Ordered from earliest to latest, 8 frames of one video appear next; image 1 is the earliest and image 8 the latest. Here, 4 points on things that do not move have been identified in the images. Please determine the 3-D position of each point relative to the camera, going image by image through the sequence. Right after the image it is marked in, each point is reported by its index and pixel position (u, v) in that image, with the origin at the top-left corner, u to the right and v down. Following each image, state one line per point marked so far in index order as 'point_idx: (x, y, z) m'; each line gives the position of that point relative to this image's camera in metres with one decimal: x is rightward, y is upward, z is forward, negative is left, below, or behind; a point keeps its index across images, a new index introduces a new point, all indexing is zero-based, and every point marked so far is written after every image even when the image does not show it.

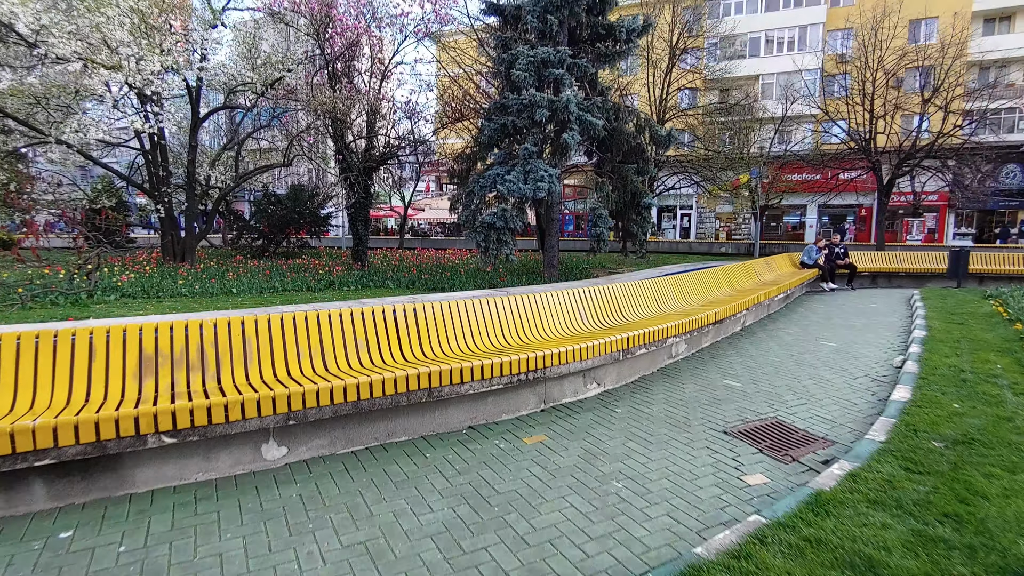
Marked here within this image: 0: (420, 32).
0: (-2.4, +6.8, +14.4) m
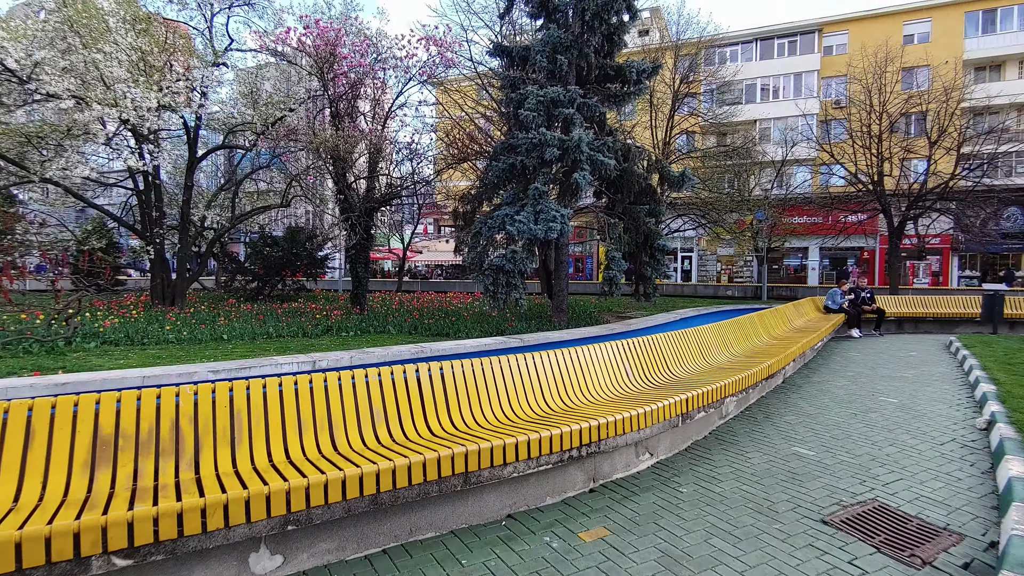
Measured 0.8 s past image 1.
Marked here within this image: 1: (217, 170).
0: (-2.3, +5.6, +14.3) m
1: (-9.3, +3.8, +17.2) m
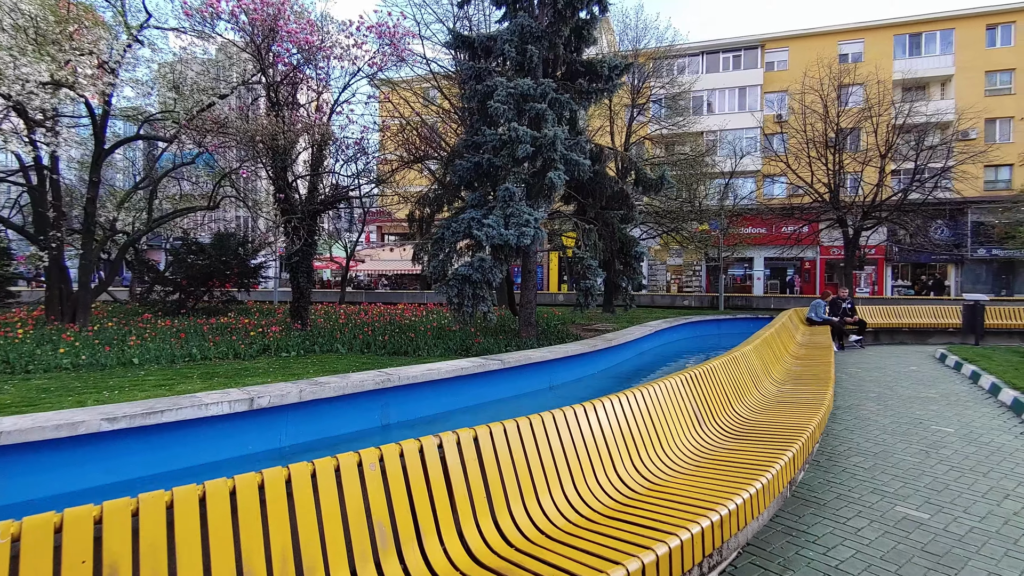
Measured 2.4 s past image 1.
0: (-3.3, +5.3, +13.0) m
1: (-10.5, +3.4, +15.1) m
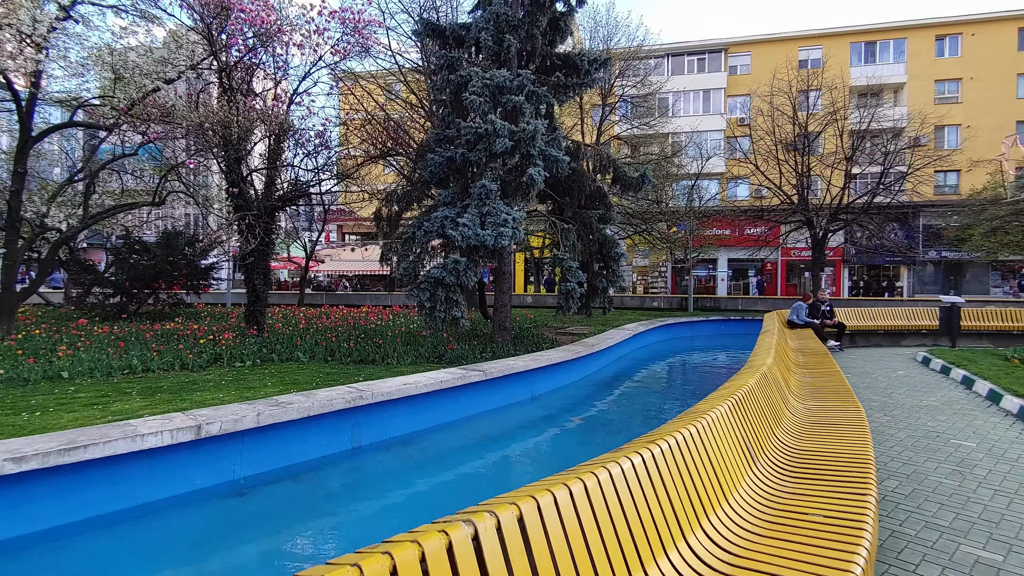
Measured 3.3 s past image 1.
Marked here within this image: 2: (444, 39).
0: (-3.9, +5.3, +12.3) m
1: (-11.3, +3.4, +13.8) m
2: (-1.3, +4.6, +10.1) m
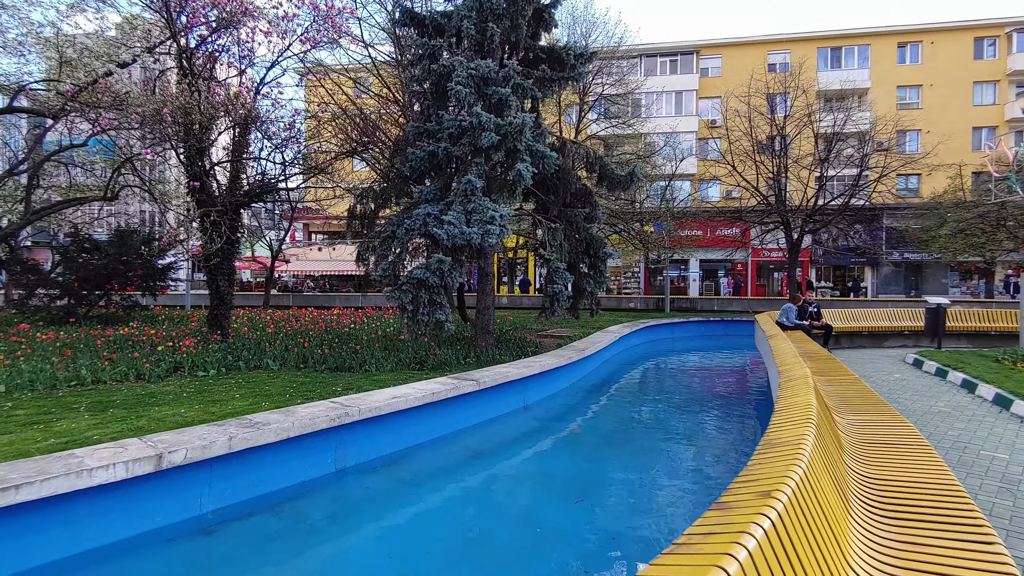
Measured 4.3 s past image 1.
0: (-4.3, +5.2, +11.6) m
1: (-11.8, +3.3, +12.7) m
2: (-1.6, +4.6, +9.6) m
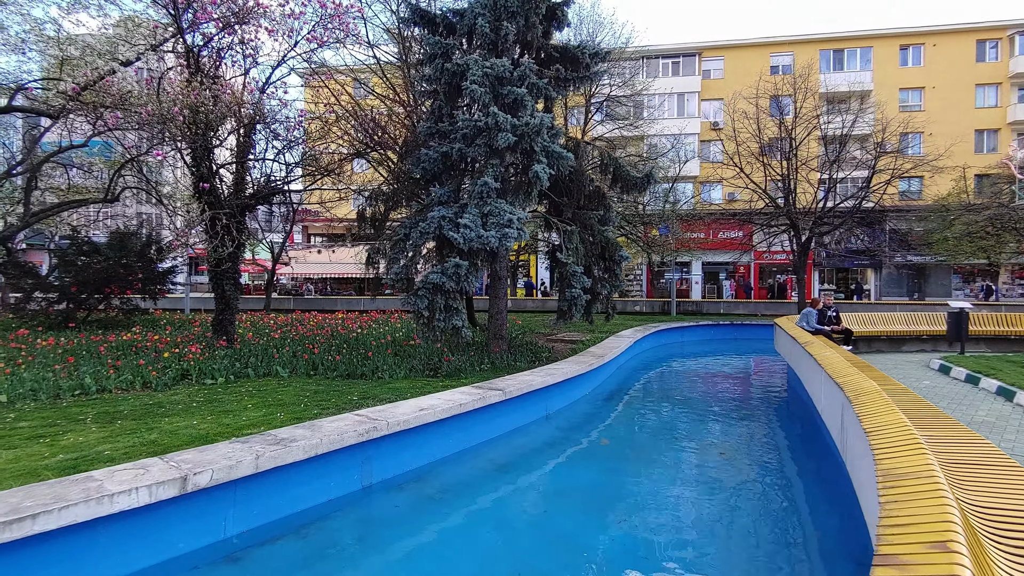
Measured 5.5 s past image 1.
0: (-4.1, +5.2, +11.3) m
1: (-11.6, +3.2, +12.4) m
2: (-1.3, +4.5, +9.4) m
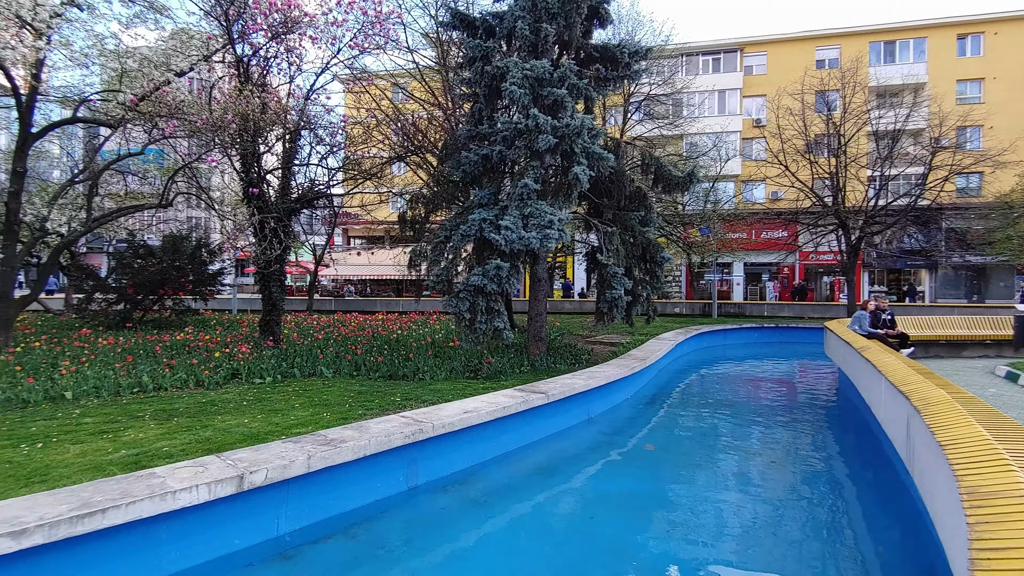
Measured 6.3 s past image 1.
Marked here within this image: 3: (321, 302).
0: (-3.3, +5.1, +11.6) m
1: (-10.7, +3.2, +13.1) m
2: (-0.6, +4.5, +9.5) m
3: (-6.9, -0.5, +19.8) m
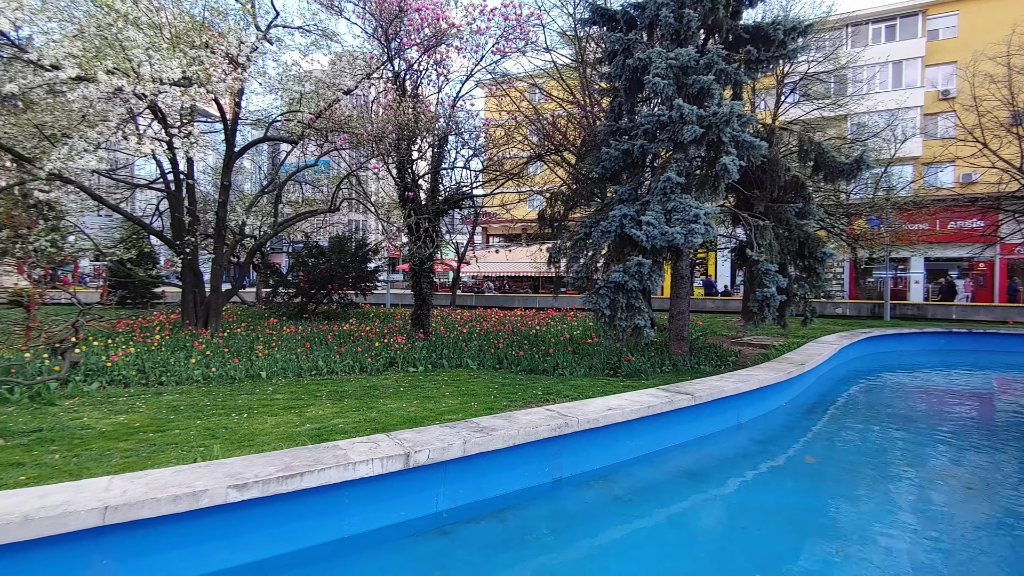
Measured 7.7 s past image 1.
0: (-0.3, +5.2, +12.0) m
1: (-7.1, +3.3, +15.3) m
2: (+1.8, +4.5, +9.3) m
3: (-1.9, -0.4, +20.9) m
